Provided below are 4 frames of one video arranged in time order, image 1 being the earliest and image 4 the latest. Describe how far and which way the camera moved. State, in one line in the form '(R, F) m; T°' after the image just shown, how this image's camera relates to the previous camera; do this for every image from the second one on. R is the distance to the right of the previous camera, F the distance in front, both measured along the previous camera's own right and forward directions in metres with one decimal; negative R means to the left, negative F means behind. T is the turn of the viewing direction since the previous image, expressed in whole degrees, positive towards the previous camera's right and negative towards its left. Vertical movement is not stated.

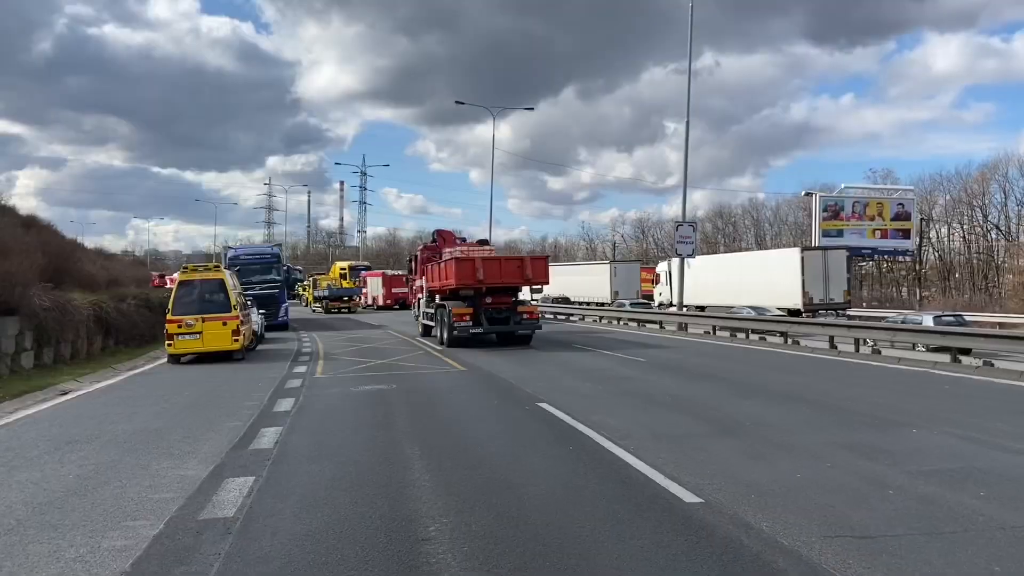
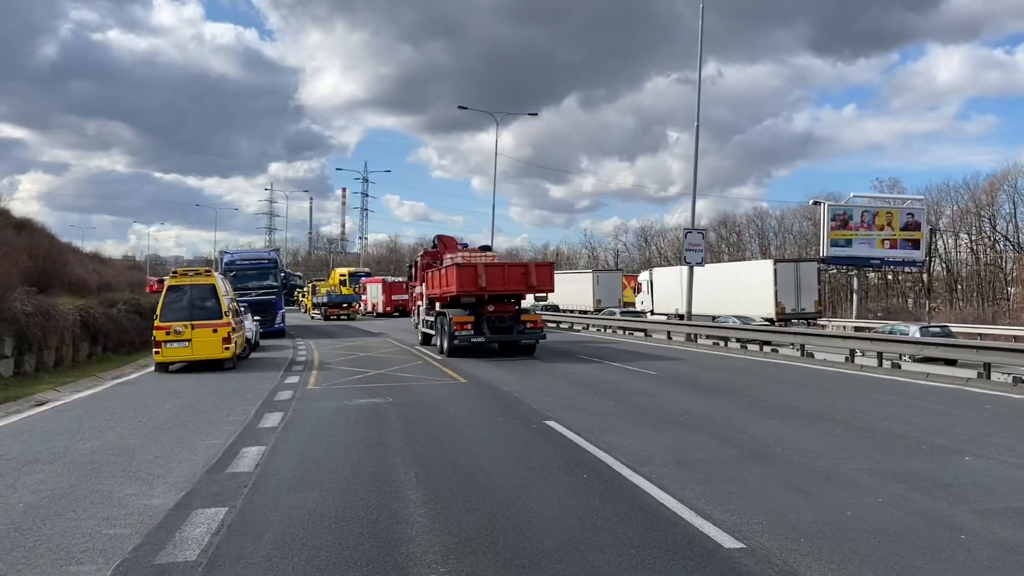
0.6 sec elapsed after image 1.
(-0.1, +0.9) m; 0°
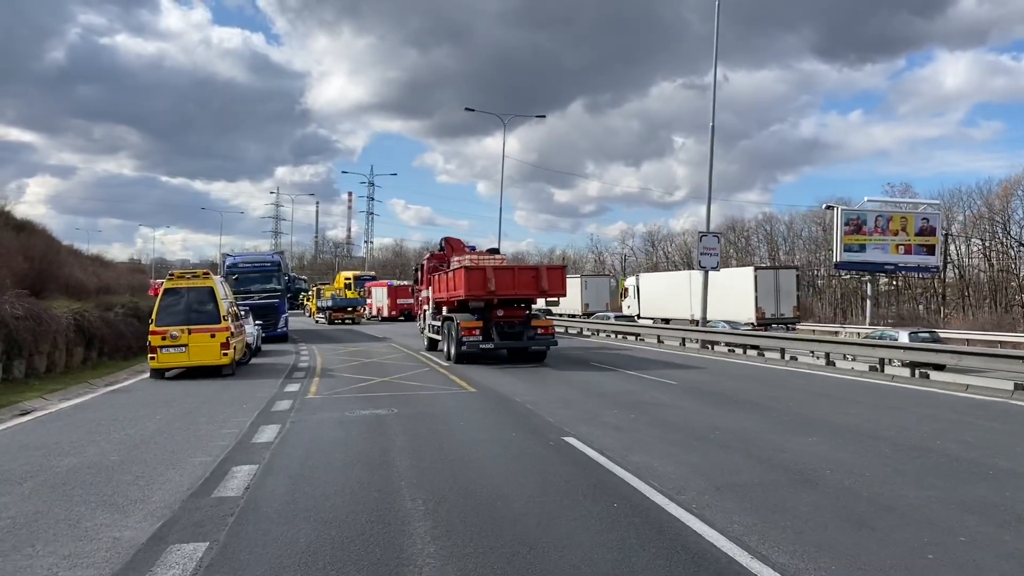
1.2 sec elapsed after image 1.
(-0.1, +0.8) m; 0°
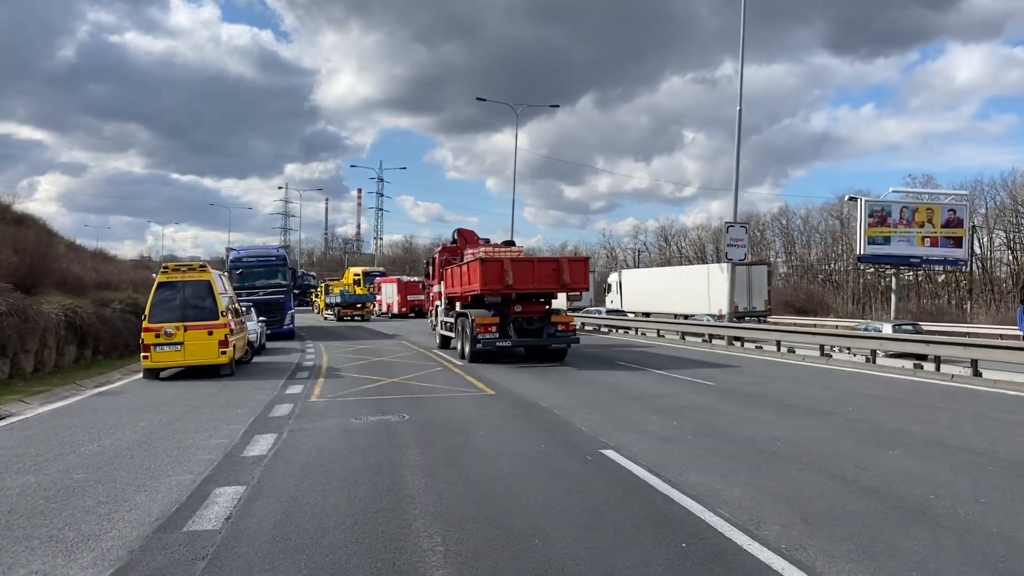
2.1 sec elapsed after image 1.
(-0.2, +1.3) m; -1°
